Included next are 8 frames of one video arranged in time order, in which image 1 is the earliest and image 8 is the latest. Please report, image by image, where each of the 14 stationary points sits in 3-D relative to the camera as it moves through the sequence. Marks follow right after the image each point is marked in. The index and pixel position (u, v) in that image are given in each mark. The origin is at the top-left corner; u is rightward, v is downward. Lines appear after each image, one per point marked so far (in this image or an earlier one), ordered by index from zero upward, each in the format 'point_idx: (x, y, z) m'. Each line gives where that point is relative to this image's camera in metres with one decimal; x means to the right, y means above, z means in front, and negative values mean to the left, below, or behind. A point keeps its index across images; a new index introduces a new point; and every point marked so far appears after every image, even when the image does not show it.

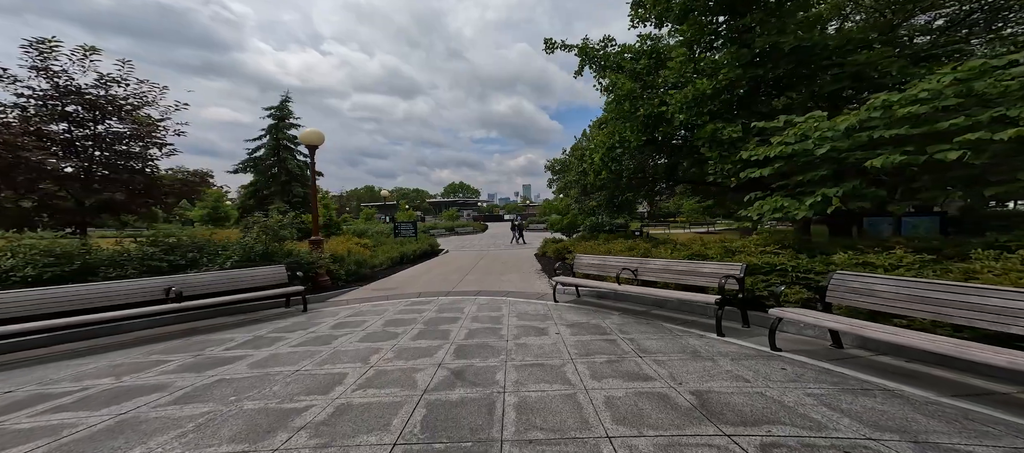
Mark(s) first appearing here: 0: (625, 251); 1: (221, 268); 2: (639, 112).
0: (+2.9, -0.6, +8.8) m
1: (-5.3, -0.8, +6.3) m
2: (+3.3, +2.9, +8.9) m
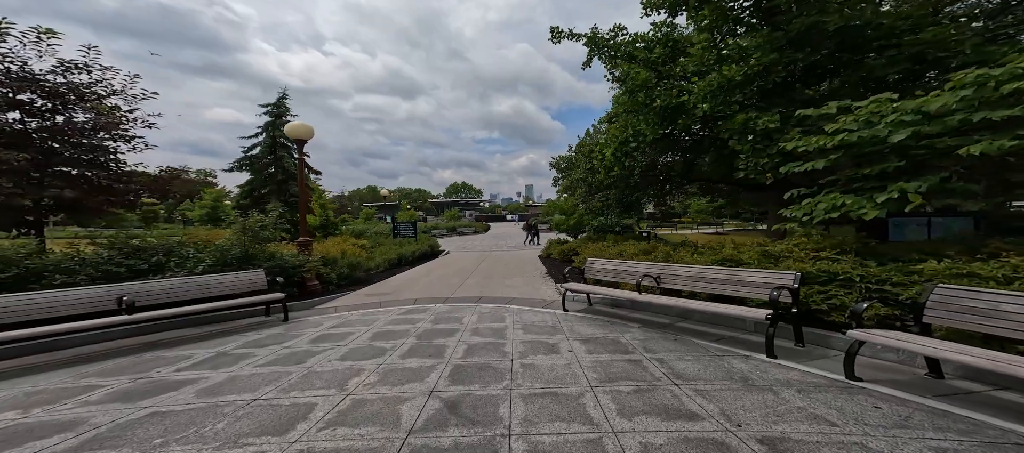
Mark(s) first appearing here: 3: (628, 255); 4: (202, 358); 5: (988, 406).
0: (+3.0, -0.6, +8.1) m
1: (-5.2, -0.8, +5.6) m
2: (+3.4, +2.9, +8.2) m
3: (+2.8, -0.7, +8.3) m
4: (-3.6, -1.5, +4.1) m
5: (+3.2, -1.2, +2.3) m
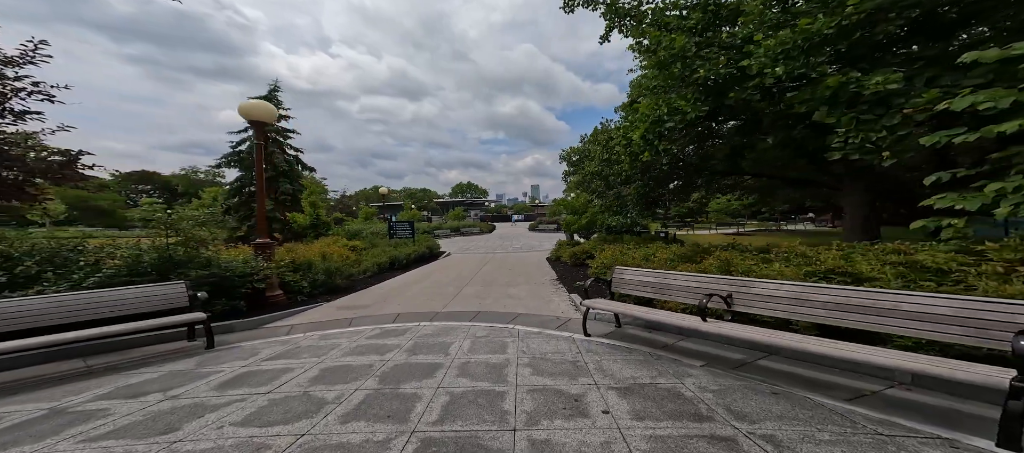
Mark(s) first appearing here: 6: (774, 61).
0: (+3.1, -0.6, +6.4) m
1: (-5.2, -0.7, +4.1) m
2: (+3.5, +2.9, +6.6) m
3: (+2.8, -0.7, +6.6) m
4: (-3.6, -1.5, +2.6) m
5: (+3.2, -1.2, +0.7) m
6: (+3.9, +2.5, +5.2) m
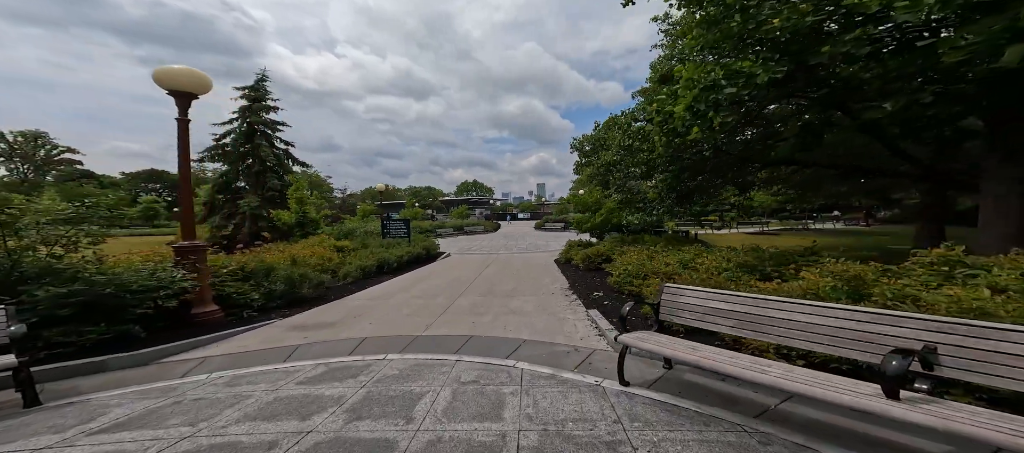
0: (+3.1, -0.6, +4.7) m
1: (-5.2, -0.6, +2.6) m
2: (+3.5, +3.0, +4.9) m
3: (+2.9, -0.7, +4.9) m
4: (-3.7, -1.4, +1.0) m
5: (+3.1, -1.1, -1.0) m
6: (+3.9, +2.6, +3.5) m
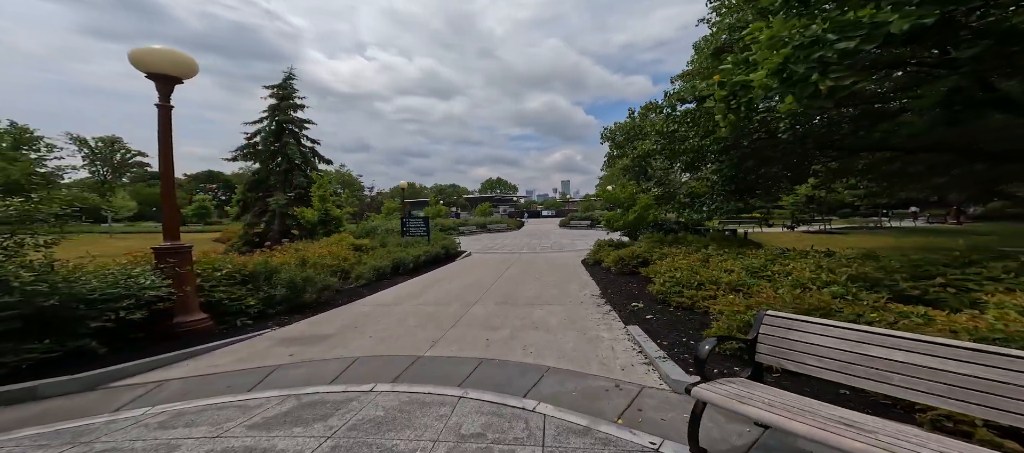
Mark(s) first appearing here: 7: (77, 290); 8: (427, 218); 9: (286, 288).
0: (+3.3, -0.5, +3.5) m
1: (-5.1, -0.6, +1.9) m
2: (+3.7, +3.0, +3.6) m
3: (+3.1, -0.6, +3.7) m
4: (-3.7, -1.4, +0.3) m
5: (+2.9, -1.1, -2.2) m
6: (+4.1, +2.6, +2.3) m
7: (-4.9, -0.7, +4.0) m
8: (-4.1, +0.4, +16.6) m
9: (-4.6, -1.3, +7.2) m
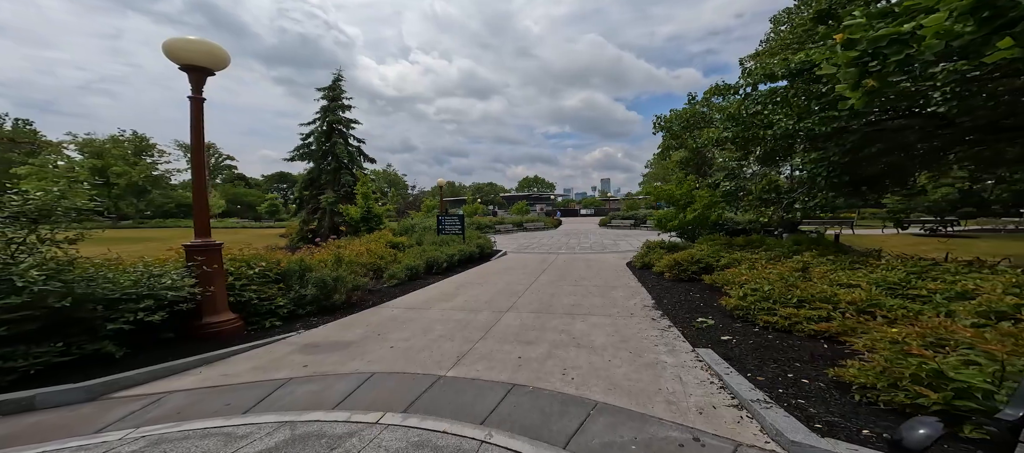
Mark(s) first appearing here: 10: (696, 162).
0: (+3.6, -0.5, +2.4) m
1: (-4.9, -0.6, +1.8) m
2: (+4.1, +3.0, +2.5) m
3: (+3.4, -0.6, +2.7) m
4: (-3.7, -1.4, -0.1) m
5: (+2.6, -1.1, -3.2) m
6: (+4.2, +2.6, +1.1) m
7: (-4.5, -0.7, +3.8) m
8: (-2.3, +0.5, +16.2) m
9: (-3.9, -1.2, +6.9) m
10: (+6.0, +2.1, +11.2) m
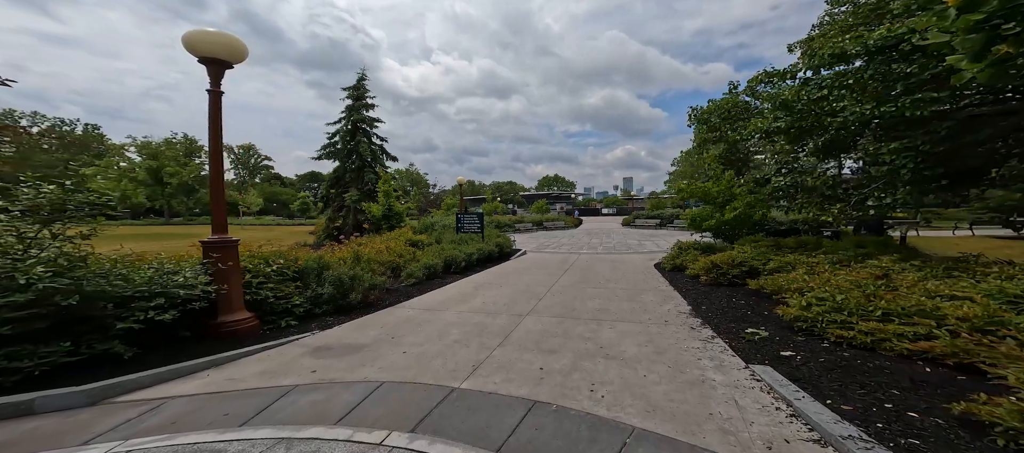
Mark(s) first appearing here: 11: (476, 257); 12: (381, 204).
0: (+3.7, -0.5, +1.9) m
1: (-4.8, -0.5, +1.7) m
2: (+4.2, +3.0, +1.9) m
3: (+3.6, -0.6, +2.1) m
4: (-3.7, -1.4, -0.2) m
5: (+2.4, -1.2, -3.7) m
6: (+4.3, +2.6, +0.5) m
7: (-4.3, -0.7, +3.7) m
8: (-1.4, +0.5, +15.9) m
9: (-3.5, -1.2, +6.8) m
10: (+6.6, +2.1, +10.4) m
11: (-1.4, -1.0, +11.9) m
12: (-7.0, +1.1, +18.1) m
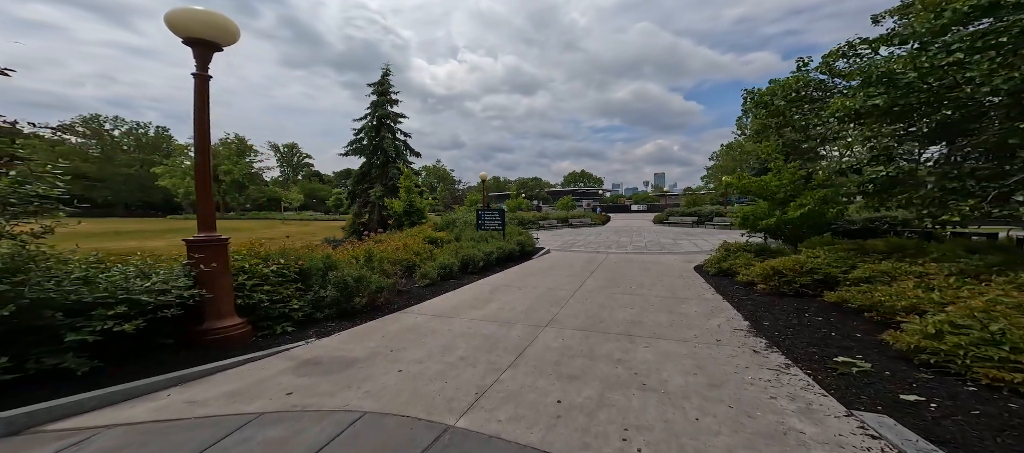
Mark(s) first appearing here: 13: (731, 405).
0: (+3.7, -0.5, +0.8) m
1: (-4.9, -0.5, +1.3) m
2: (+4.2, +3.0, +0.7) m
3: (+3.5, -0.6, +1.1) m
4: (-3.9, -1.4, -0.7) m
5: (+1.9, -1.2, -4.6) m
6: (+4.1, +2.6, -0.6) m
7: (-4.2, -0.6, +3.2) m
8: (-0.4, +0.7, +15.2) m
9: (-3.2, -1.1, +6.3) m
10: (+7.2, +2.1, +9.1) m
11: (-0.7, -0.9, +11.2) m
12: (-5.8, +1.3, +17.8) m
13: (+1.6, -1.4, +2.7) m
